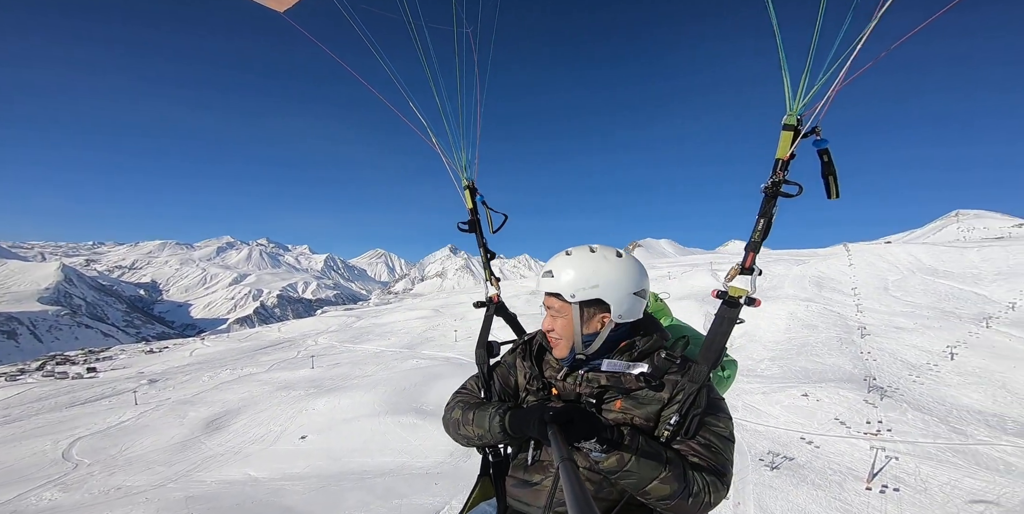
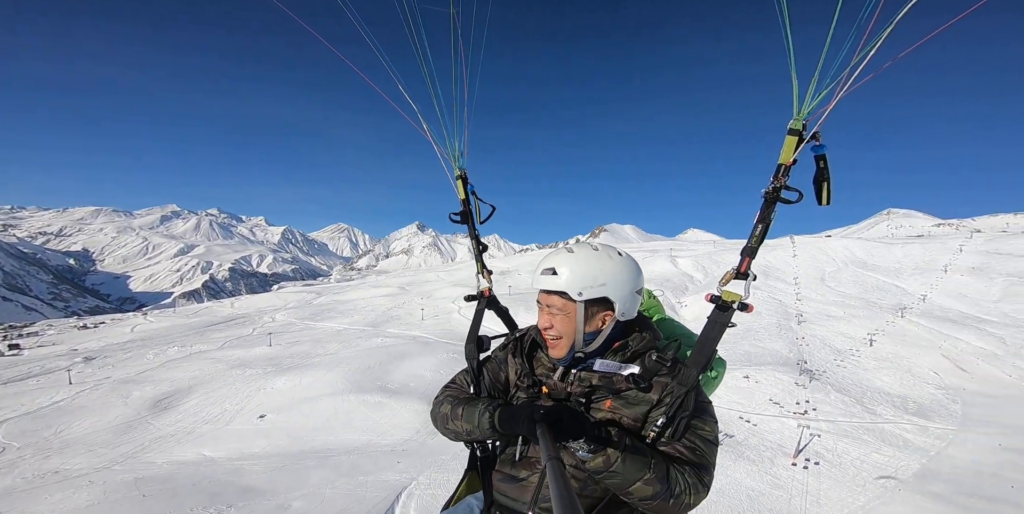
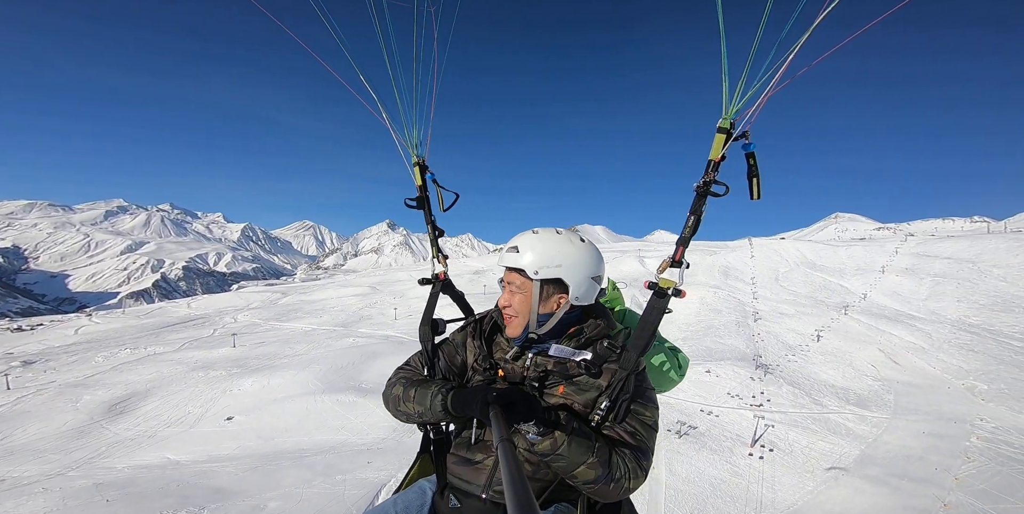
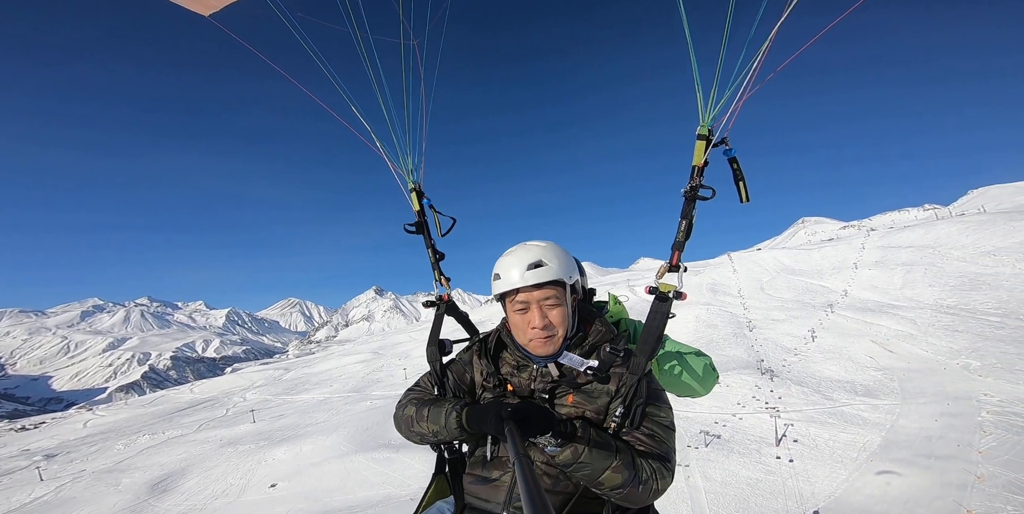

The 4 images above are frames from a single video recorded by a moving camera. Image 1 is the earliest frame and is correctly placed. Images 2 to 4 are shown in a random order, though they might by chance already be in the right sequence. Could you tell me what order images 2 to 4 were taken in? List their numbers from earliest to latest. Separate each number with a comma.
2, 3, 4
